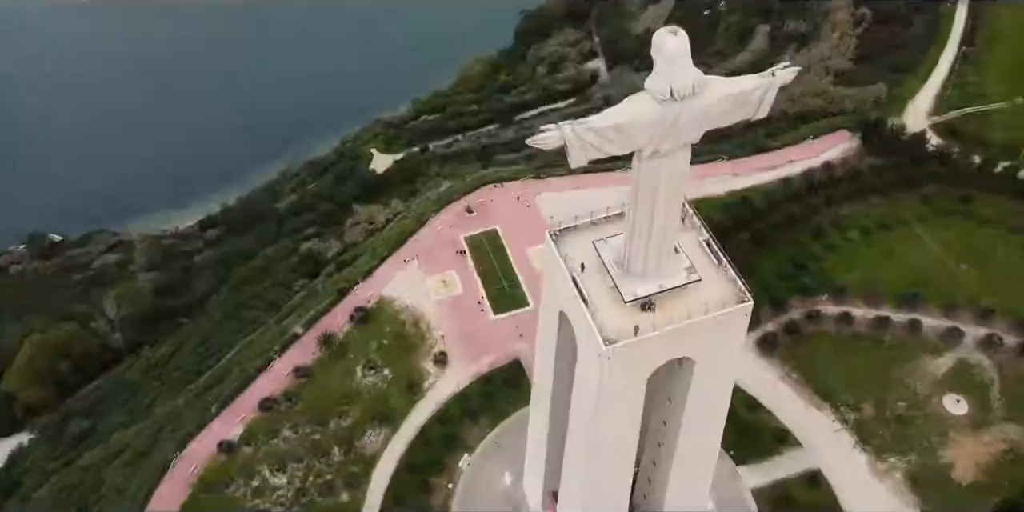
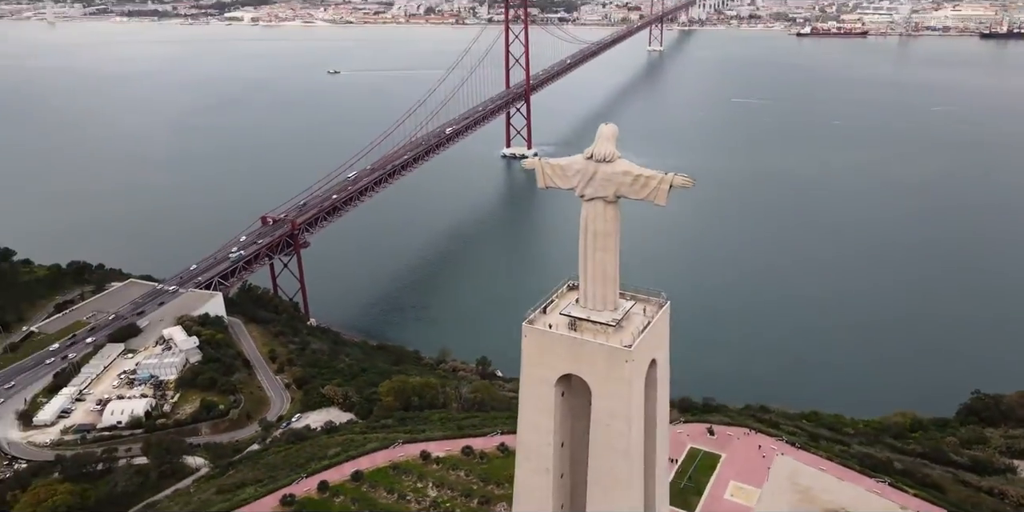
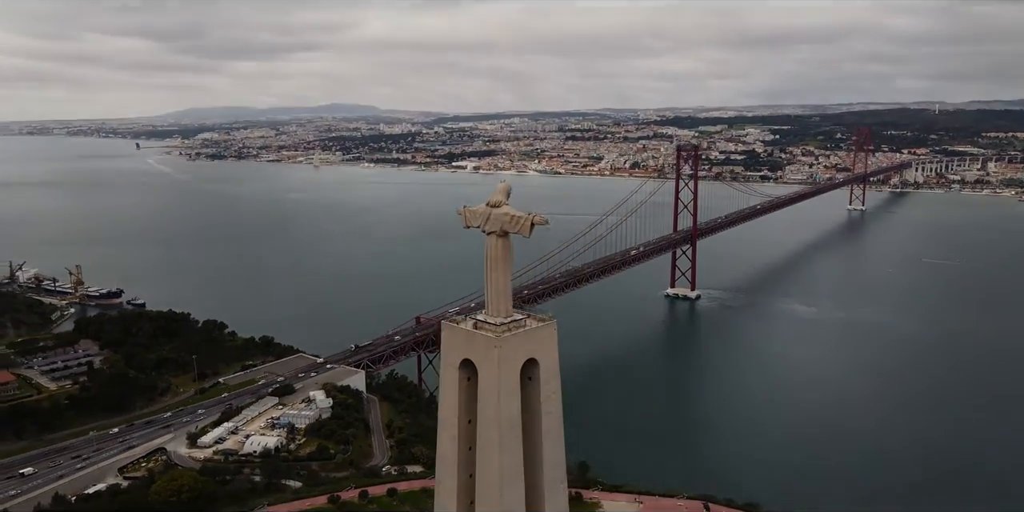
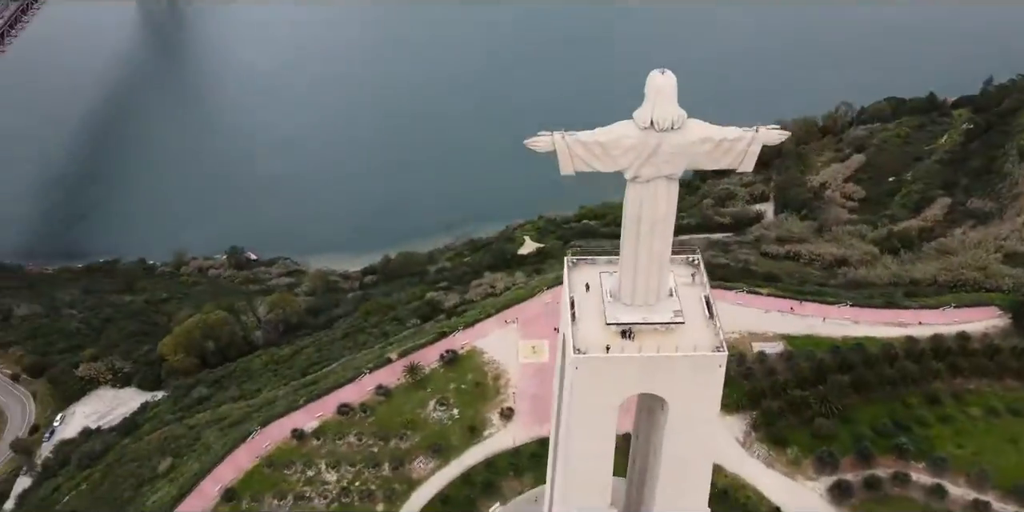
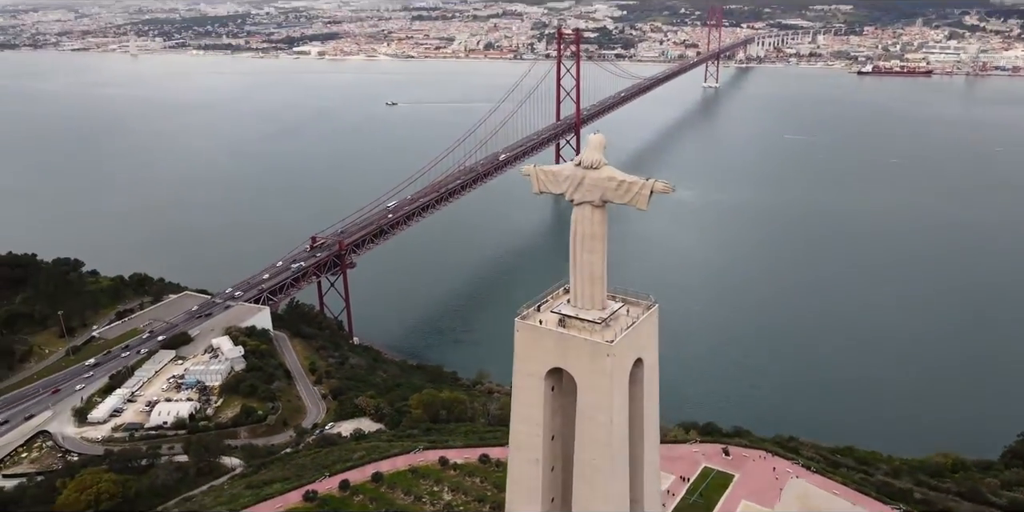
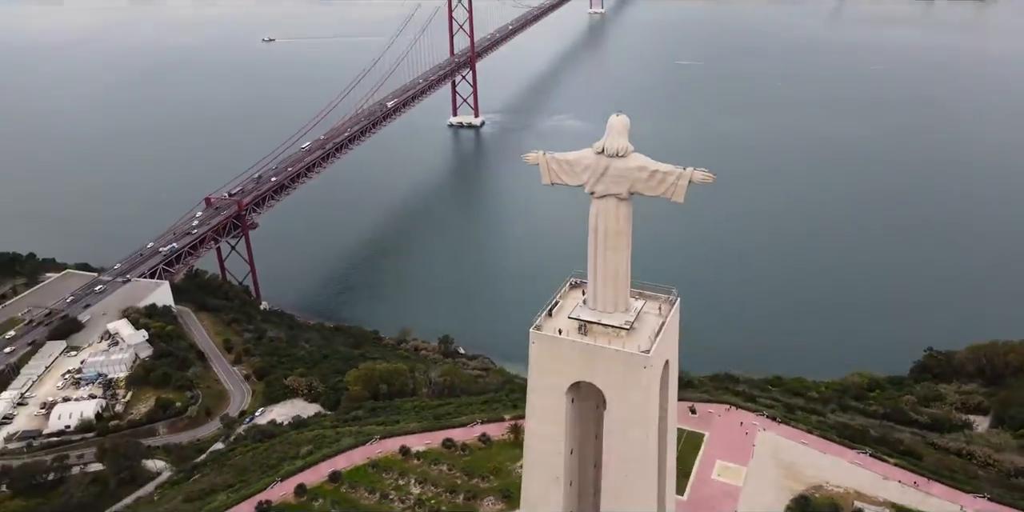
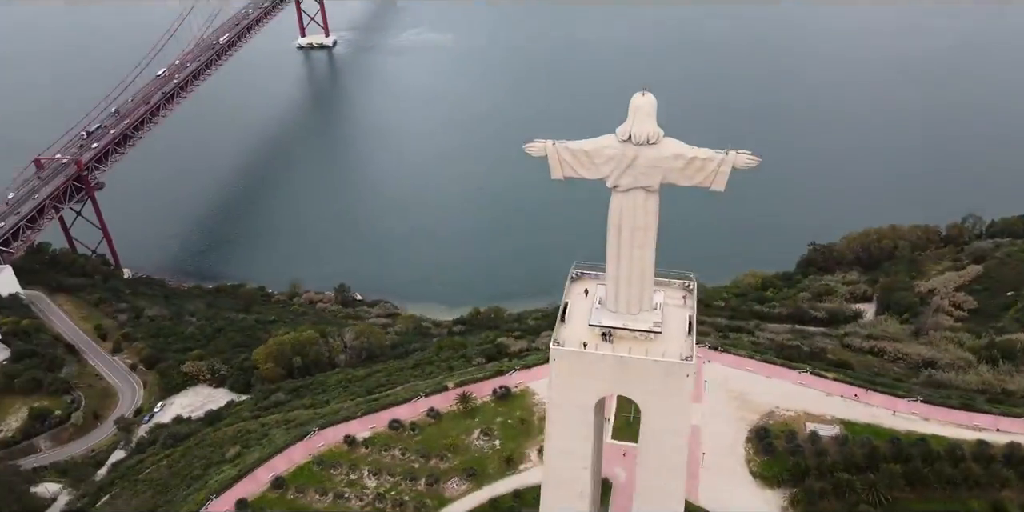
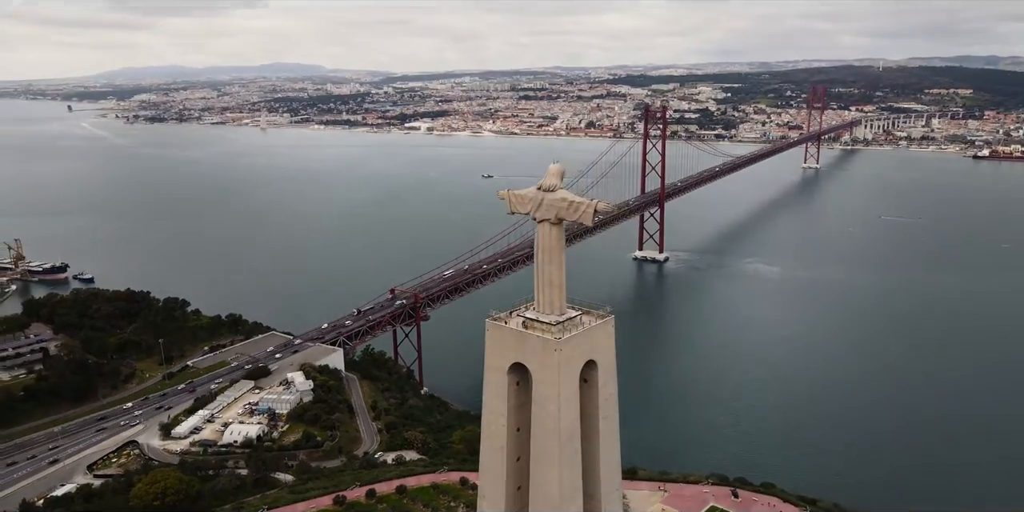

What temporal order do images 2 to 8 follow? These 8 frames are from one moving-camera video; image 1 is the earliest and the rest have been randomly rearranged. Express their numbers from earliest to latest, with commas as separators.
4, 7, 6, 2, 5, 8, 3
